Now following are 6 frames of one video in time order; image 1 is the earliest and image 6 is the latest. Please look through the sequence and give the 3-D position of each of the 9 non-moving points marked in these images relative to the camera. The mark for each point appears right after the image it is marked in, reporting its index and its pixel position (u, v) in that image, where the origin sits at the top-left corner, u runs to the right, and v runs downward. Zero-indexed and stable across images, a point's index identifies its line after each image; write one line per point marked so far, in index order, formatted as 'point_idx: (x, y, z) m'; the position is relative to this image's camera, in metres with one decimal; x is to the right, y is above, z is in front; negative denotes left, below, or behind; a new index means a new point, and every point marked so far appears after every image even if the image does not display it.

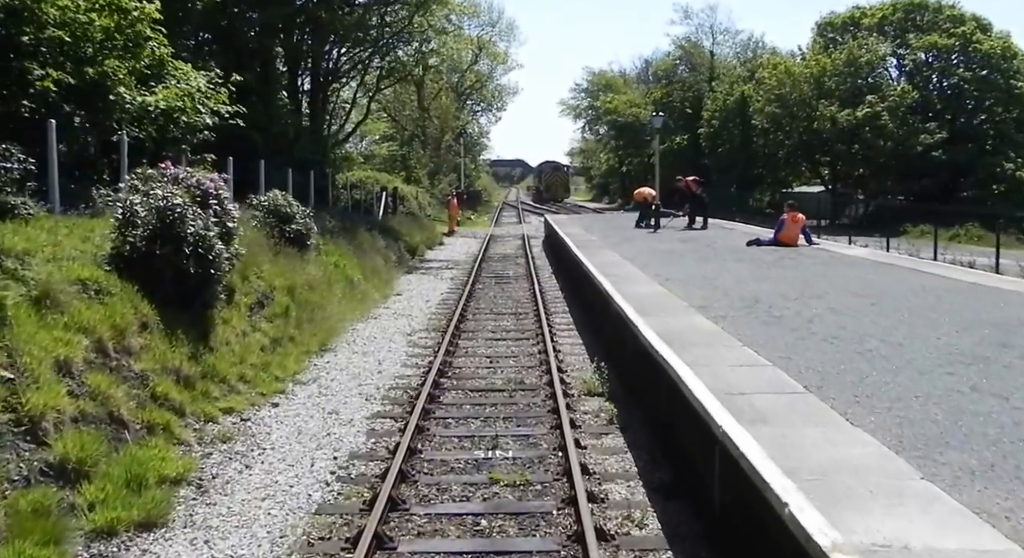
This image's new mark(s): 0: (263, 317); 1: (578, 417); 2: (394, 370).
0: (-3.5, -0.5, +15.7) m
1: (+0.7, -1.5, +11.7) m
2: (-1.6, -1.2, +14.8) m
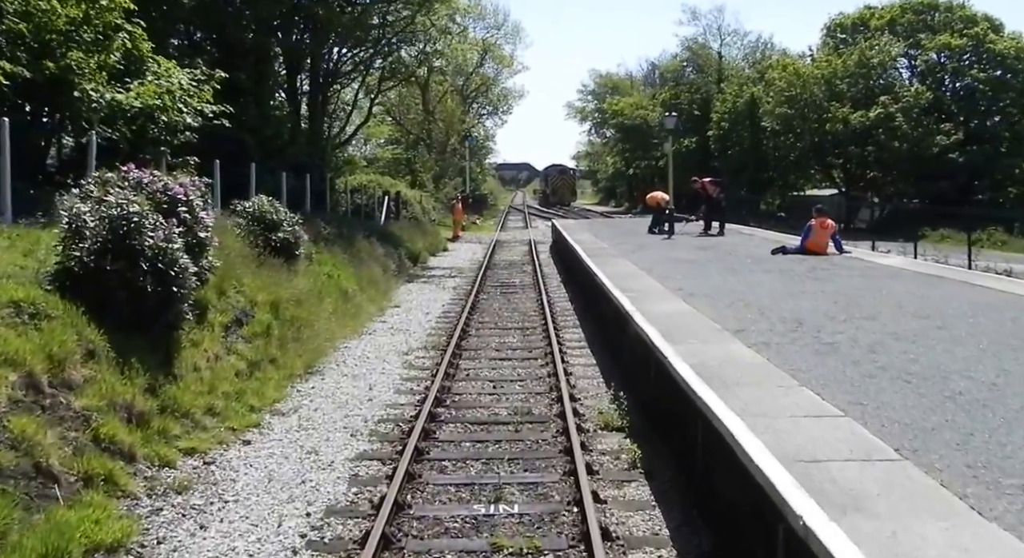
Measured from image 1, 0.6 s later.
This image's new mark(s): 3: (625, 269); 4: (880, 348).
0: (-3.4, -0.7, +14.0) m
1: (+0.8, -1.6, +10.0) m
2: (-1.5, -1.4, +13.2) m
3: (+1.9, +0.2, +18.5) m
4: (+3.1, -0.6, +9.2) m
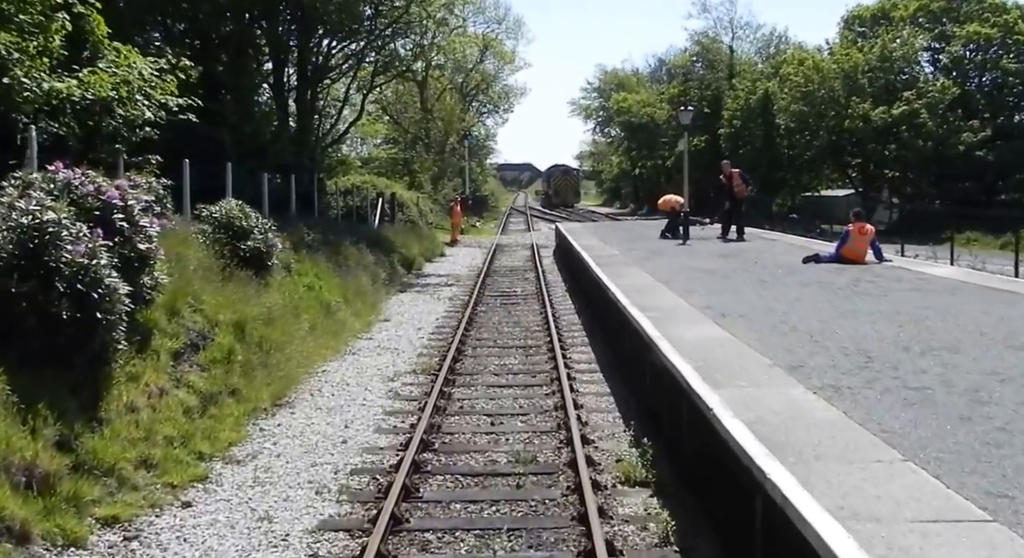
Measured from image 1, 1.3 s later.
0: (-3.4, -0.9, +12.0) m
1: (+0.8, -1.8, +8.0) m
2: (-1.5, -1.6, +11.1) m
3: (+1.9, 0.0, +16.4) m
4: (+3.1, -0.7, +7.1) m
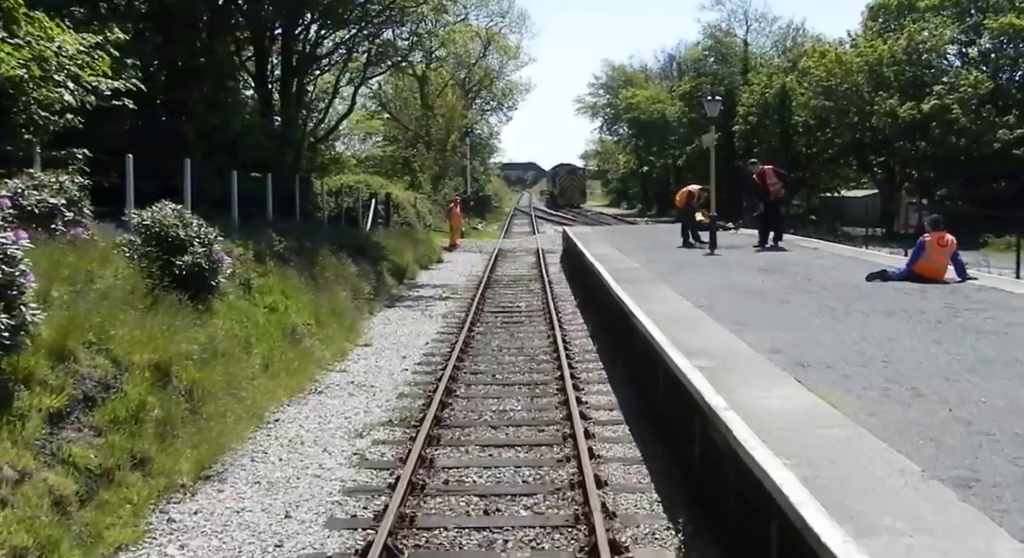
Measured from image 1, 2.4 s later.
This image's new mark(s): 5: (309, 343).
0: (-3.4, -1.2, +8.9) m
1: (+0.7, -2.1, +4.9) m
2: (-1.5, -1.9, +8.0) m
3: (+1.9, -0.3, +13.3) m
4: (+3.0, -1.0, +4.0) m
5: (-2.8, -0.9, +15.3) m
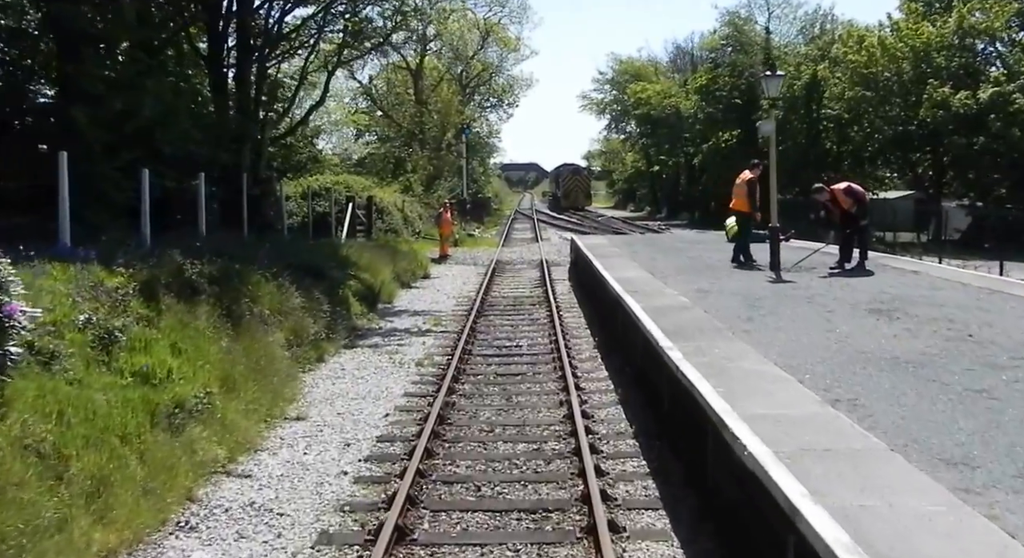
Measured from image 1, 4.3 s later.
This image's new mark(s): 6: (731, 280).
0: (-3.5, -1.7, +3.6) m
1: (+0.7, -2.6, -0.5) m
2: (-1.6, -2.4, +2.7) m
3: (+1.9, -0.8, +8.0) m
4: (+3.0, -1.5, -1.3) m
5: (-2.8, -1.4, +10.0) m
6: (+3.0, 0.0, +15.4) m
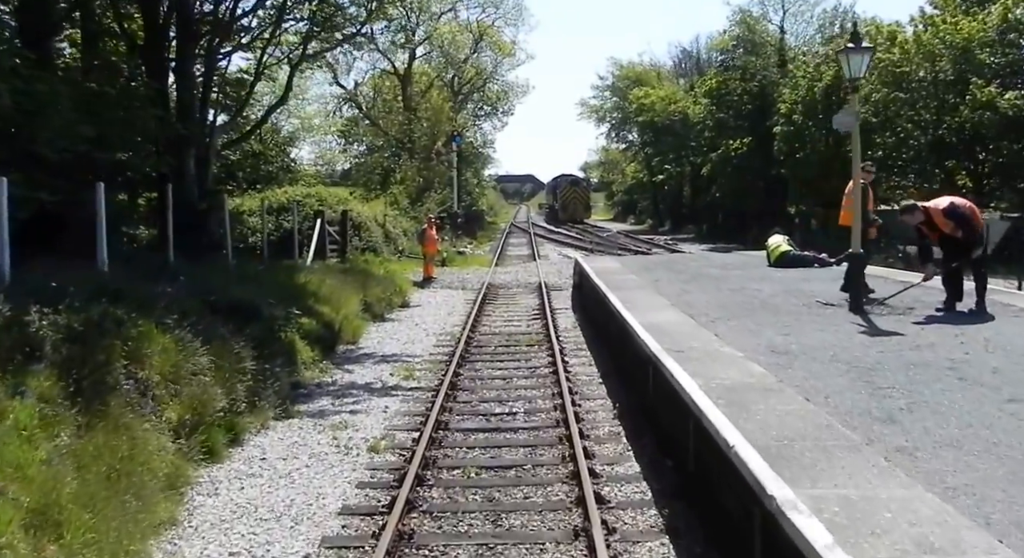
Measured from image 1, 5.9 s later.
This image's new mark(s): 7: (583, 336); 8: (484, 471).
0: (-3.5, -2.1, -0.9) m
1: (+0.7, -2.9, -4.9) m
2: (-1.6, -2.8, -1.8) m
3: (+1.8, -1.2, +3.6) m
4: (+3.0, -1.8, -5.8) m
5: (-2.9, -1.8, +5.5) m
6: (+2.9, -0.5, +10.9) m
7: (+1.2, -1.0, +18.6) m
8: (-0.2, -1.8, +10.4) m
